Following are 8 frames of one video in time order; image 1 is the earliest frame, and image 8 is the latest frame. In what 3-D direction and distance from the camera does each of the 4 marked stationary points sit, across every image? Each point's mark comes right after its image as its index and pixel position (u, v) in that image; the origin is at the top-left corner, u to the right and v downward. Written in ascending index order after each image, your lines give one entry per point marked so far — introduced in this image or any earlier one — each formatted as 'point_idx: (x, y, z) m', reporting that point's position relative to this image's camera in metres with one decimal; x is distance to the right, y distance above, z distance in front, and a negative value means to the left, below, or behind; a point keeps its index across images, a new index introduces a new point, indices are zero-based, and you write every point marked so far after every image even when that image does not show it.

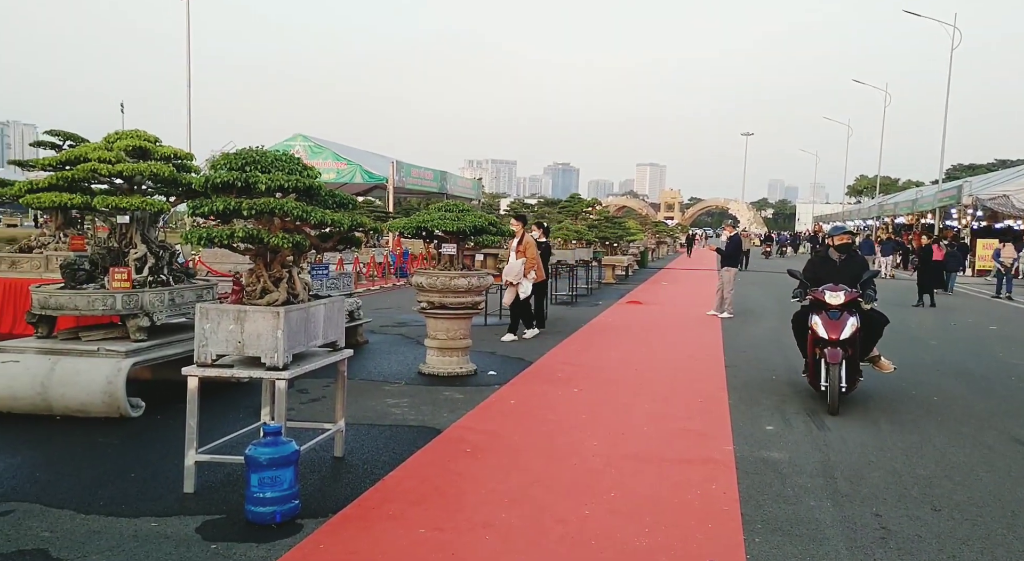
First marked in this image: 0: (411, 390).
0: (-1.0, -1.1, +8.7) m
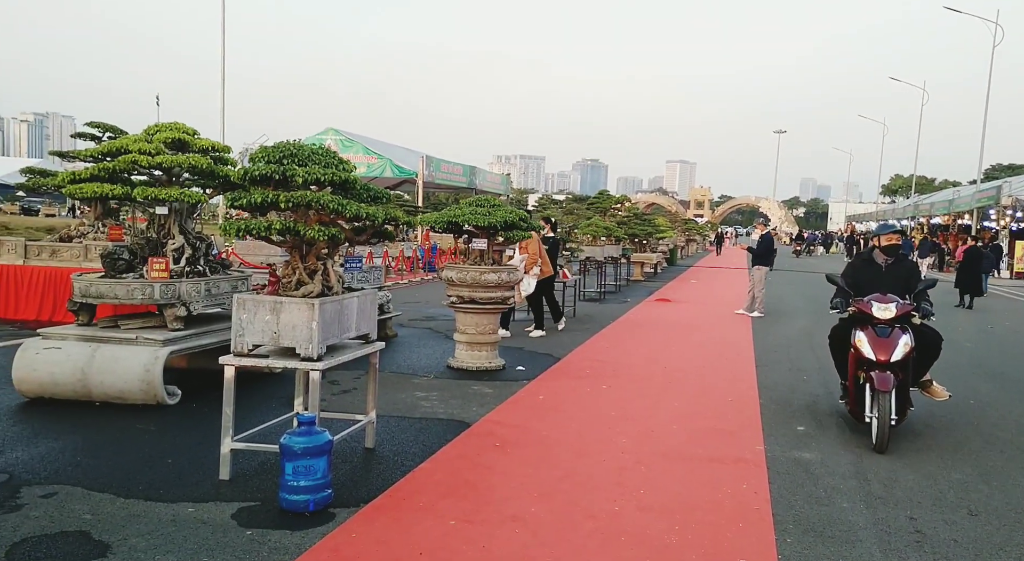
0: (-0.7, -1.0, +8.8) m
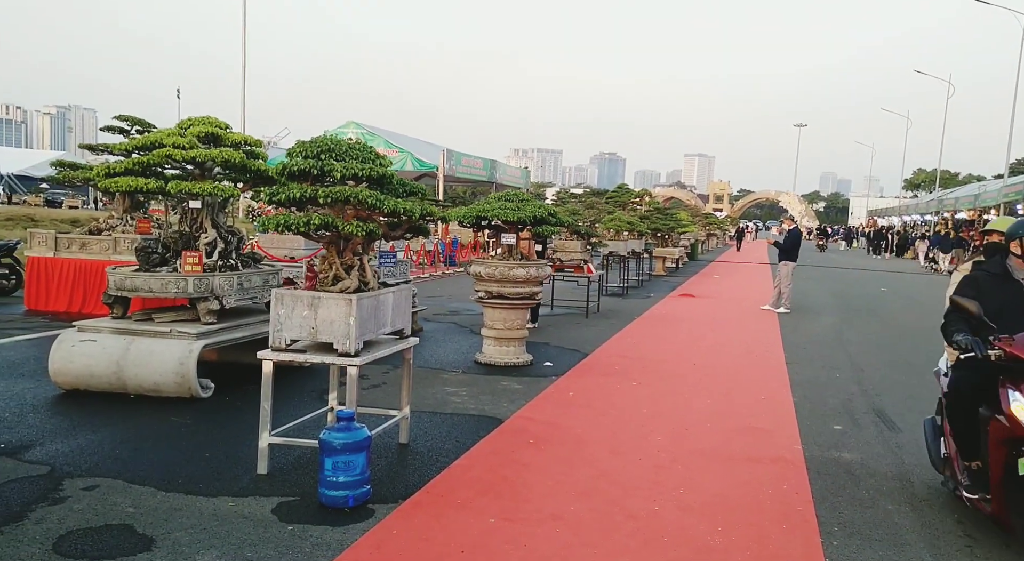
0: (-0.4, -1.0, +8.8) m
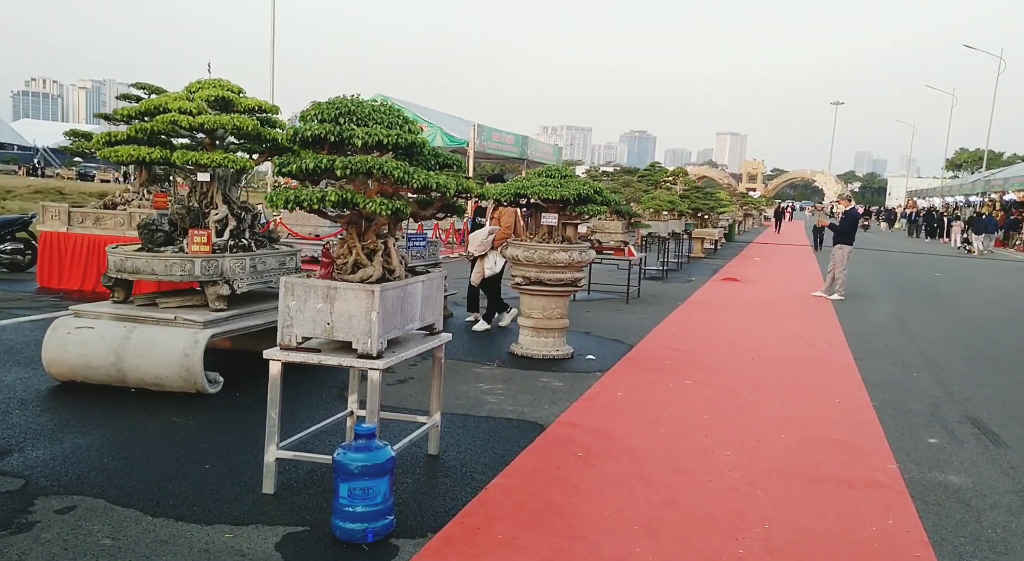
0: (-0.1, -0.9, +8.0) m
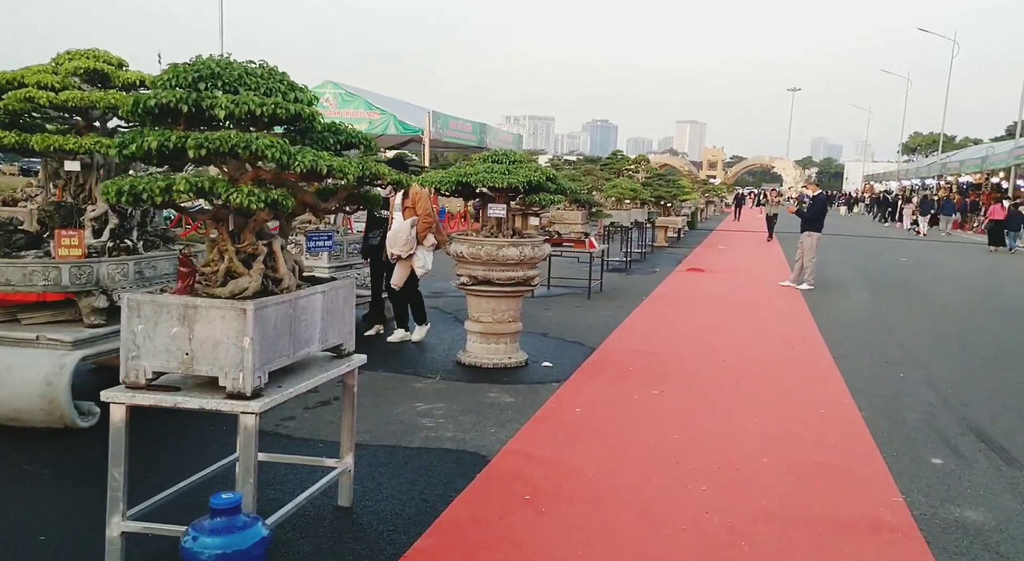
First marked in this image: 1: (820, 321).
0: (-0.5, -0.9, +6.9) m
1: (+3.8, -0.5, +10.6) m
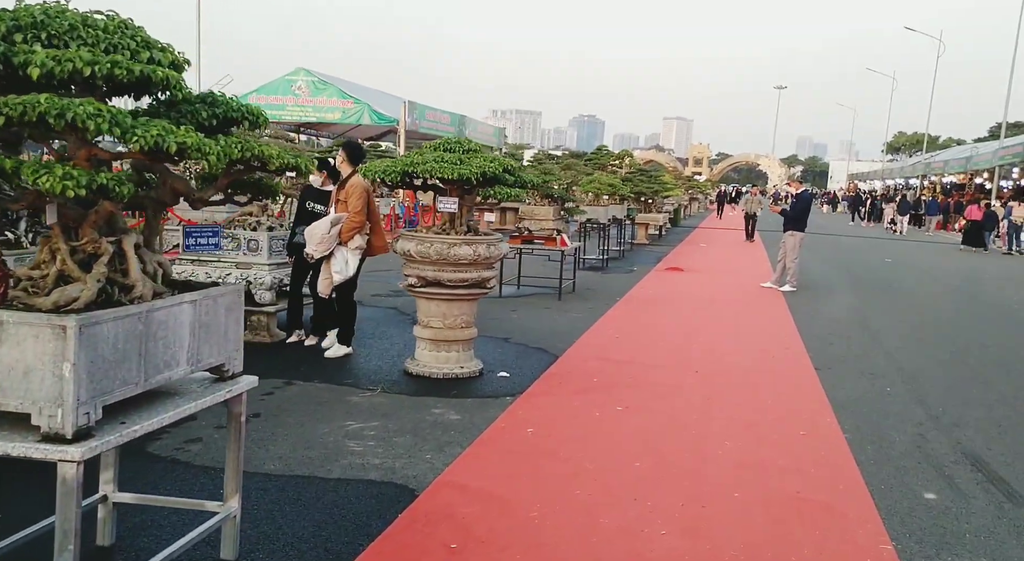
0: (-0.9, -0.9, +6.2) m
1: (+3.3, -0.5, +10.0) m
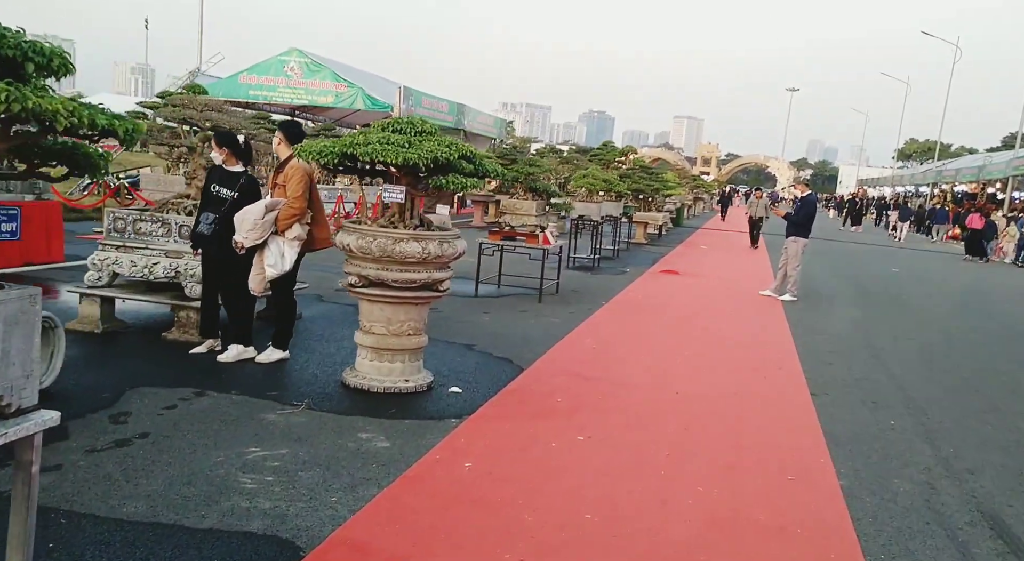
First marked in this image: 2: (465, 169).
0: (-1.2, -0.9, +5.3) m
1: (+3.0, -0.7, +9.1) m
2: (-0.3, +0.8, +6.2) m
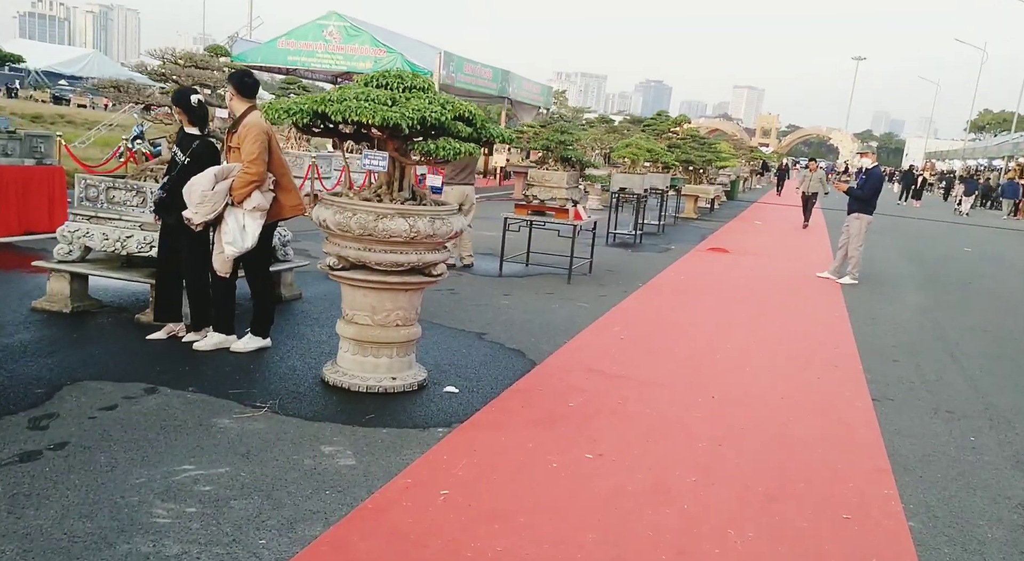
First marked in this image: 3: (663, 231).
0: (-1.3, -0.8, +4.5) m
1: (+3.2, -0.5, +8.0) m
2: (-0.3, +0.9, +5.2) m
3: (+2.8, +0.9, +16.2) m
